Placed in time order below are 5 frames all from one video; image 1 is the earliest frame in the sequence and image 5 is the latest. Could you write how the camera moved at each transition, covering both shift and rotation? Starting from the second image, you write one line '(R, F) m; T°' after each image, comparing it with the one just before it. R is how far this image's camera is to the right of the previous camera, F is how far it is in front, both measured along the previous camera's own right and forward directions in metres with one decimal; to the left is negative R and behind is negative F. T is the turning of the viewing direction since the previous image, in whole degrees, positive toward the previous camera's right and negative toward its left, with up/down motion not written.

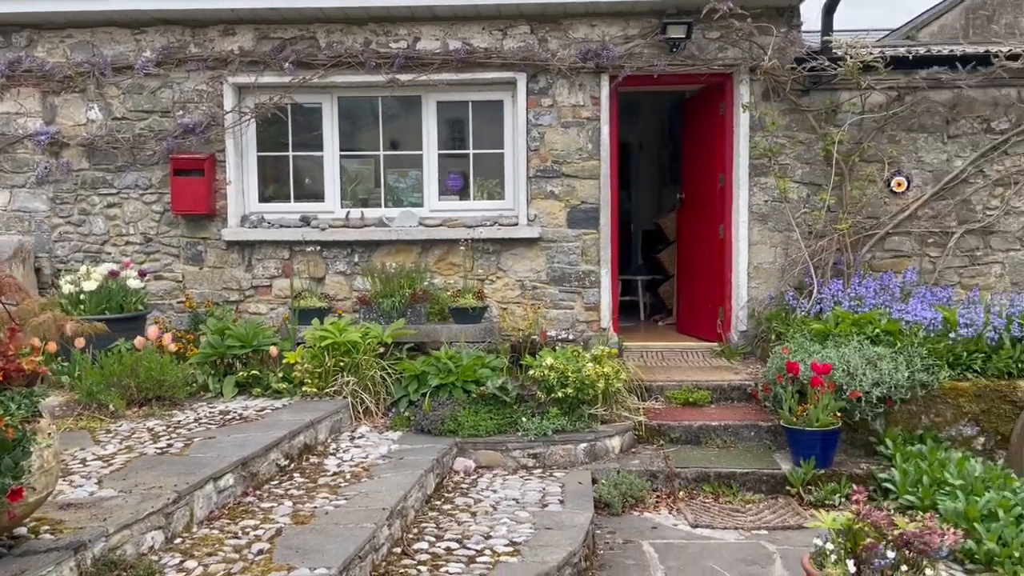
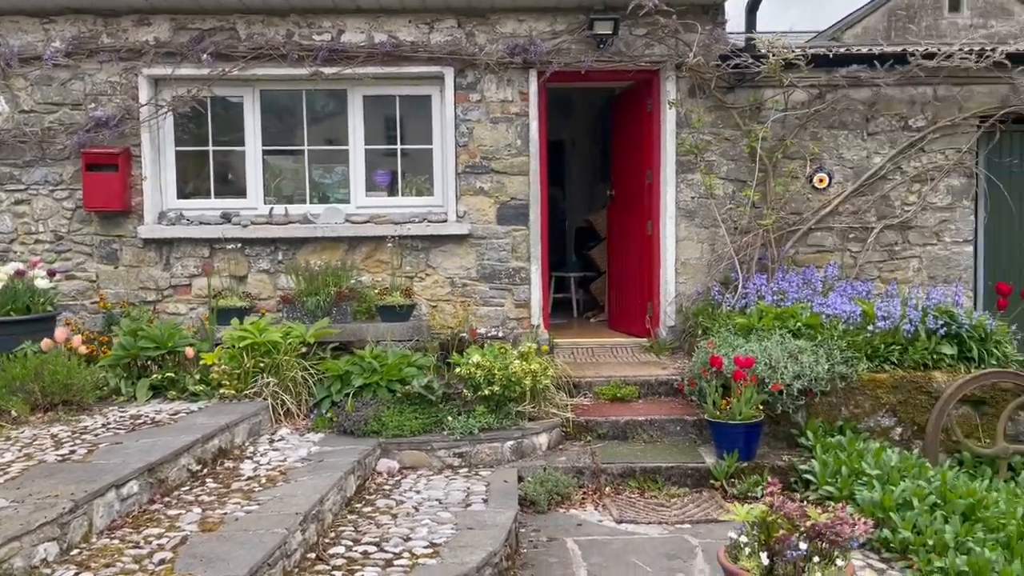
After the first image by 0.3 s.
(+0.1, +0.1) m; +4°
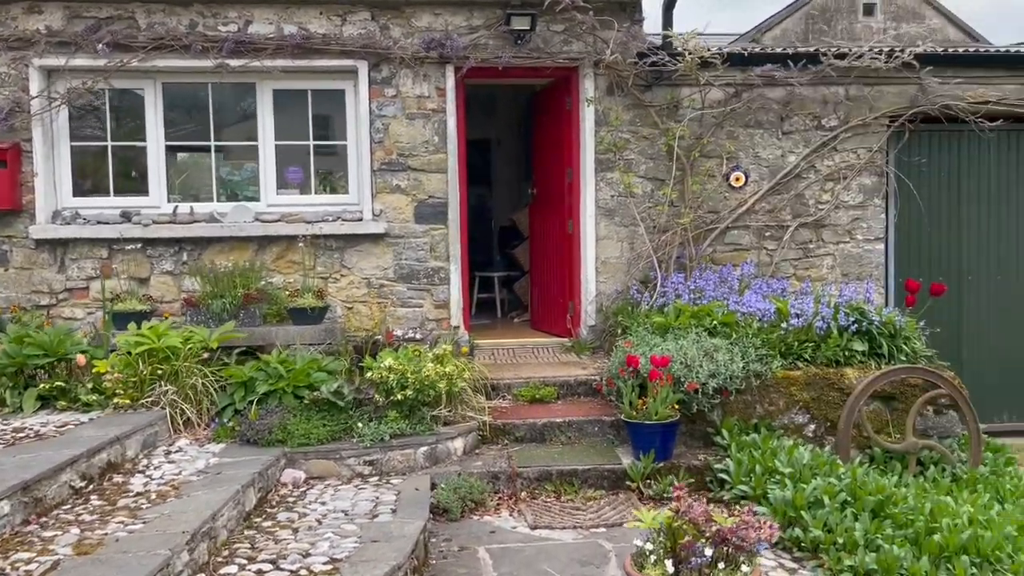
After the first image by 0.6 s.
(+0.1, +0.1) m; +4°
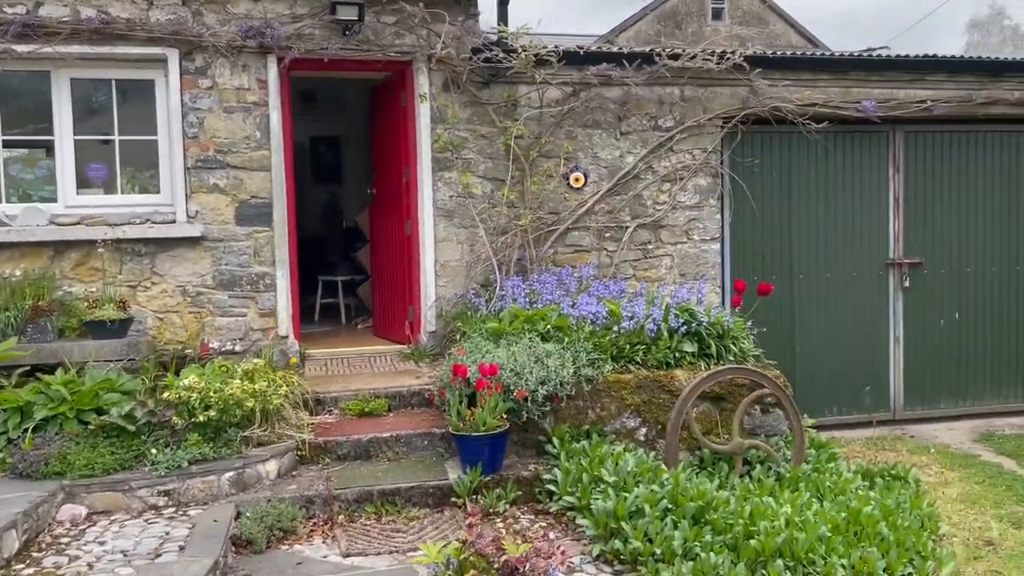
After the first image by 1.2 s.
(+0.3, +0.2) m; +8°
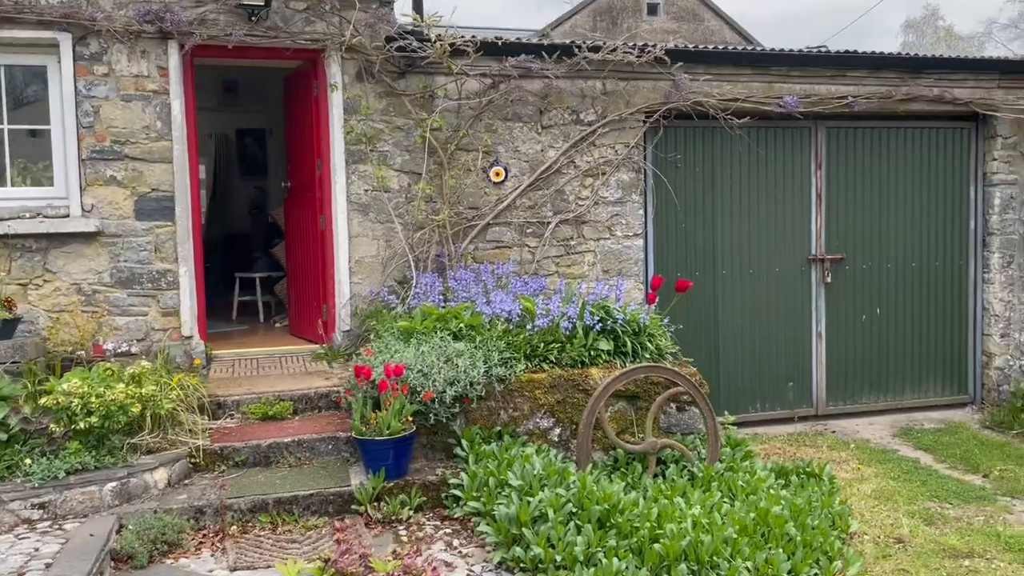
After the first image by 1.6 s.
(+0.2, +0.1) m; +3°
